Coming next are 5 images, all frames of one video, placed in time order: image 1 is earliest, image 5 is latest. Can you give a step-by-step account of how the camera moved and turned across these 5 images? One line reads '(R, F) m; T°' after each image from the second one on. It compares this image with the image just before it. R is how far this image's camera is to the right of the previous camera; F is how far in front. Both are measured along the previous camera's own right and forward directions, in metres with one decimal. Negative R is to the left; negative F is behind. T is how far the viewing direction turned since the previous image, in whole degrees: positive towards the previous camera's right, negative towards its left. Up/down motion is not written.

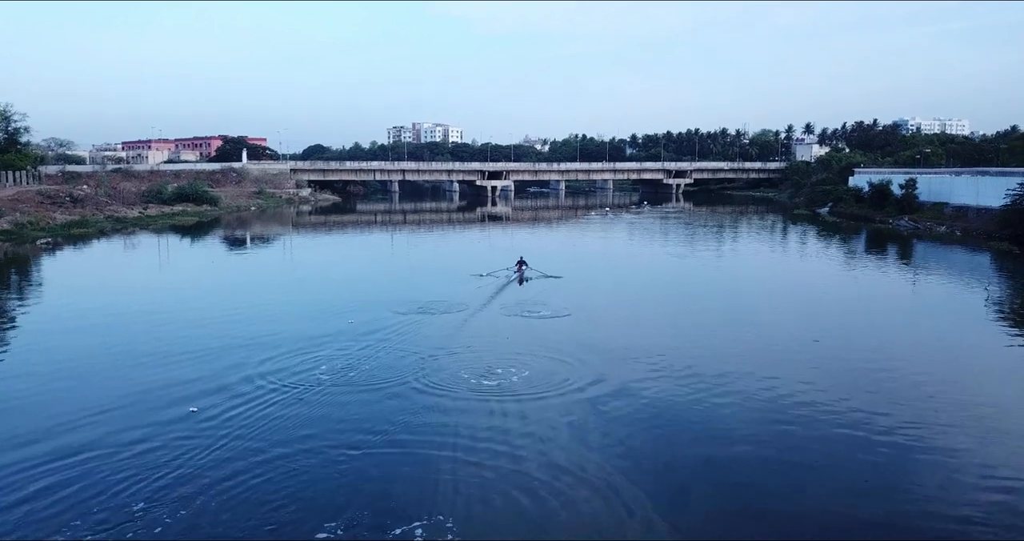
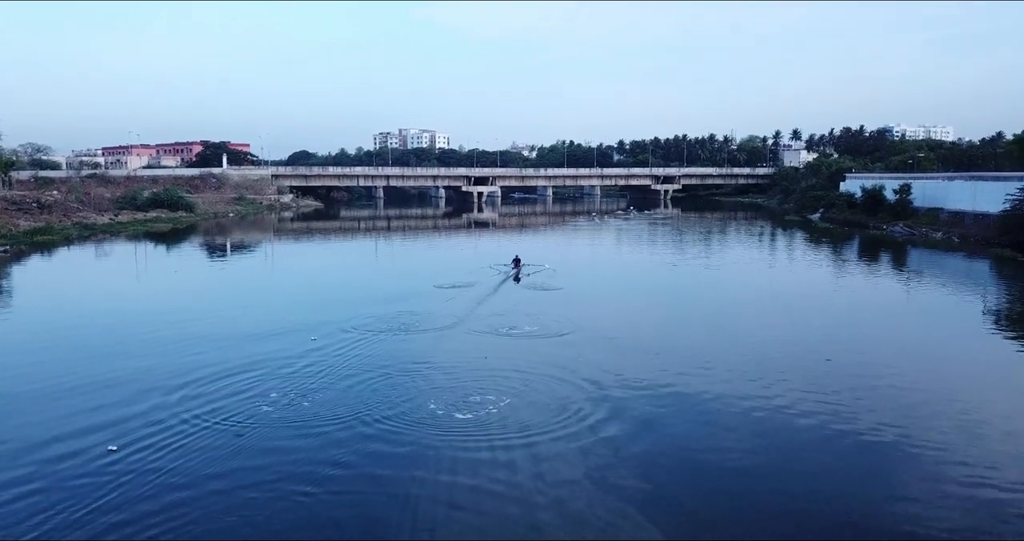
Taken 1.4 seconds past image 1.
(+0.1, +0.9) m; +1°
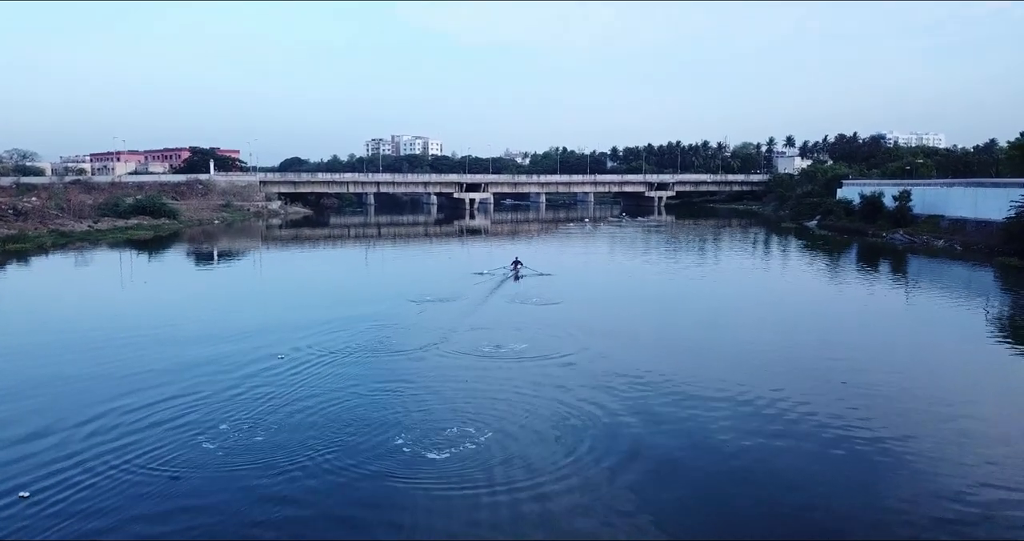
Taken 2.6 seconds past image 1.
(+0.1, +0.7) m; +1°
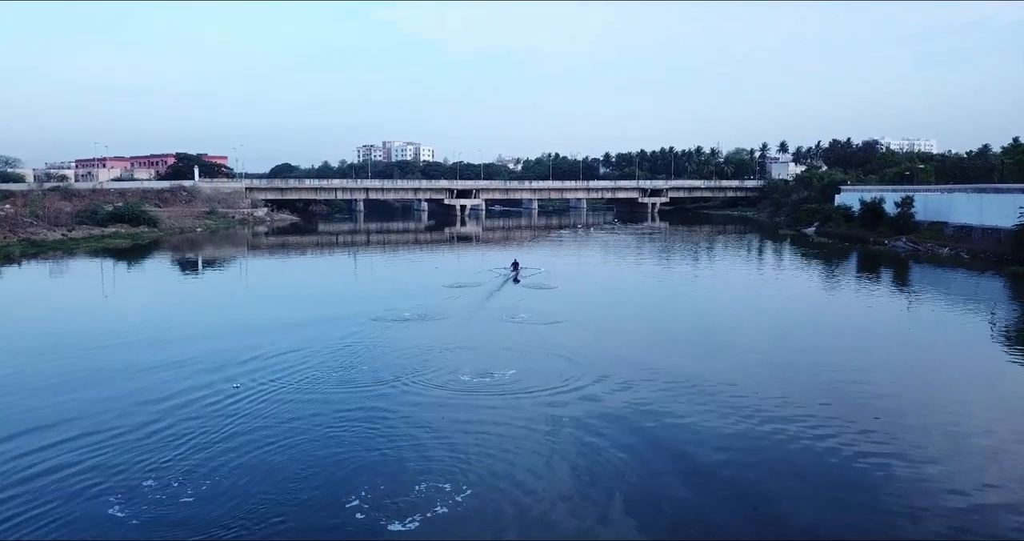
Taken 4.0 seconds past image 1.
(+0.1, +0.9) m; +1°
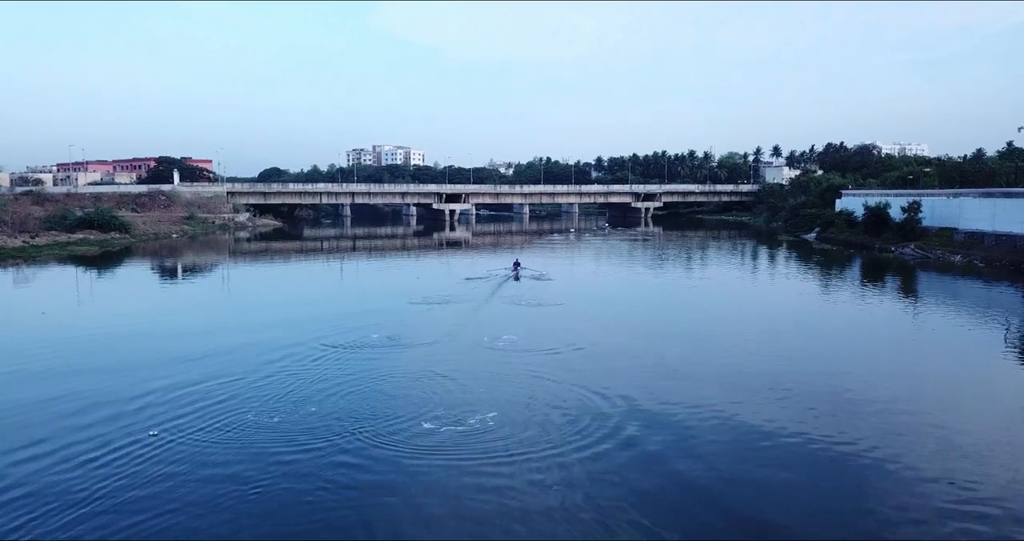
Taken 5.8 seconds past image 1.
(+0.1, +1.3) m; +1°
